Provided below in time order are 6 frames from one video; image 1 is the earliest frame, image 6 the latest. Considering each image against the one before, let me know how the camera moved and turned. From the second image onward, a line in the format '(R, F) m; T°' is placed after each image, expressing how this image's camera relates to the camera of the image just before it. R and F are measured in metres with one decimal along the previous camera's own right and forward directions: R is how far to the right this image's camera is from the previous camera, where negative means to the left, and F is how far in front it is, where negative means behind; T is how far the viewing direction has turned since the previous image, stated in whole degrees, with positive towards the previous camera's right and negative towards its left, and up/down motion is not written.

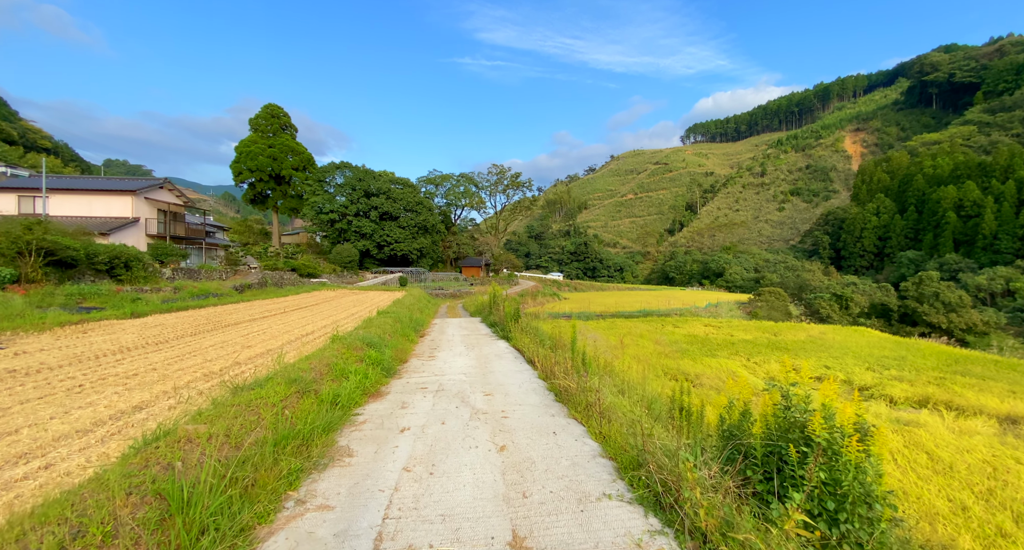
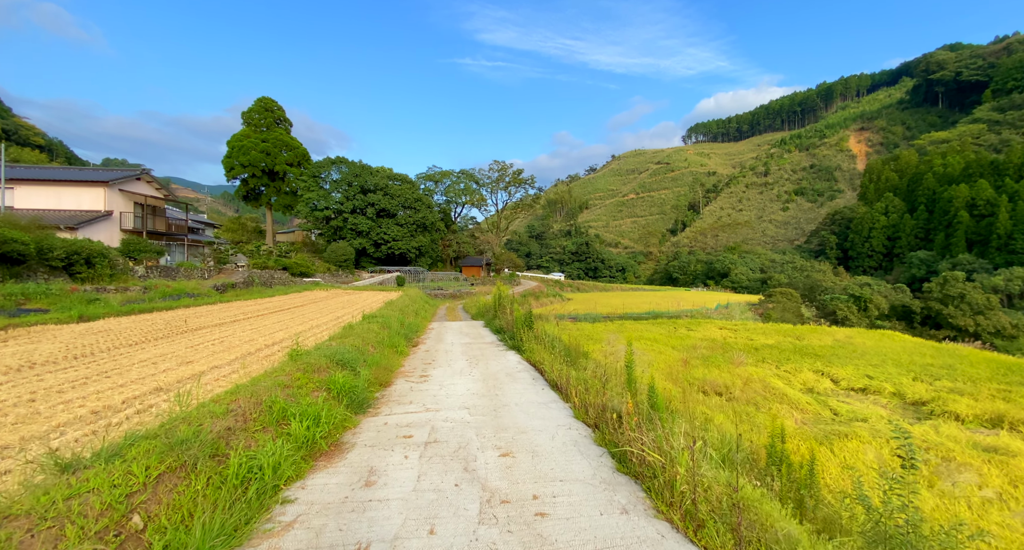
(-0.2, +1.3) m; 0°
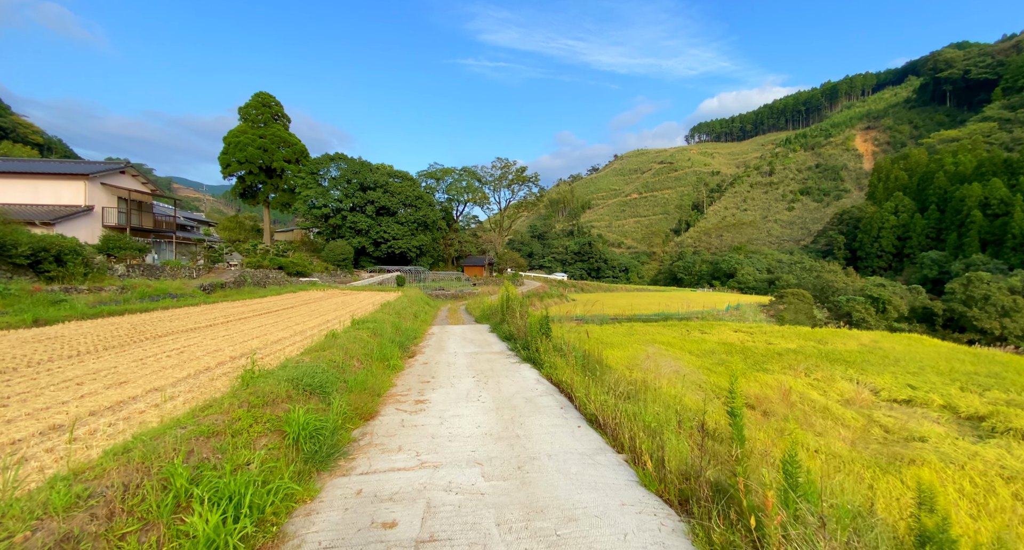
(-0.1, +1.0) m; 0°
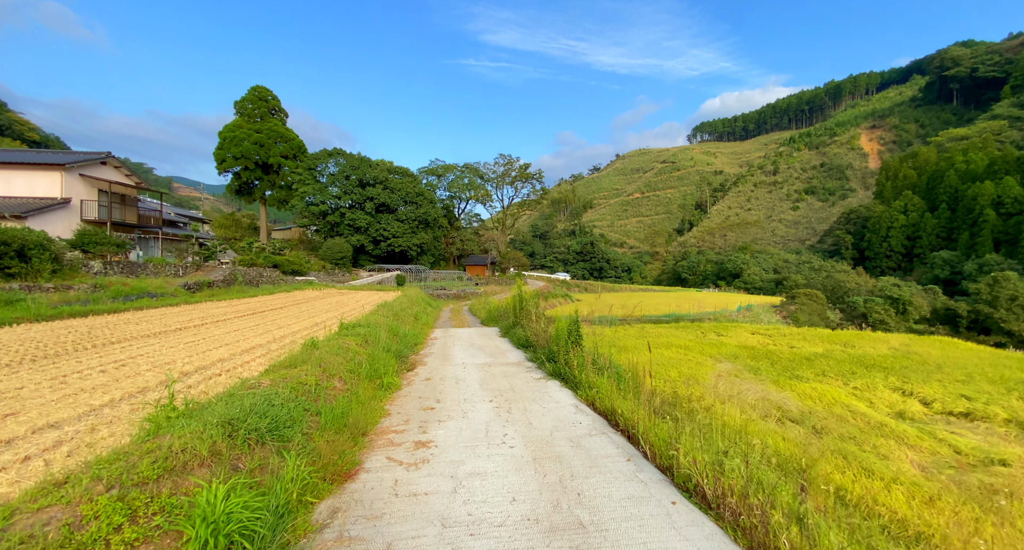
(-0.2, +1.0) m; 0°
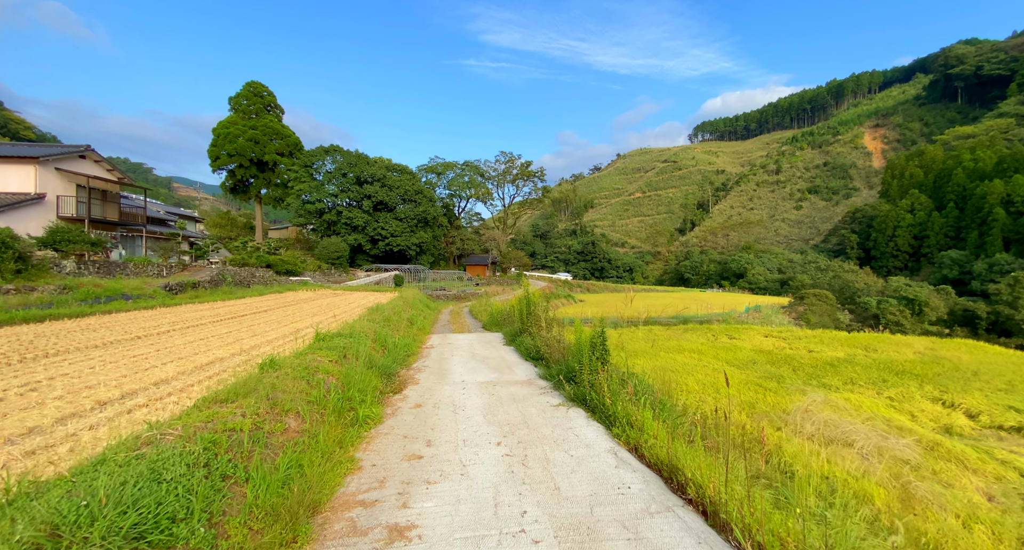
(-0.1, +0.8) m; 0°
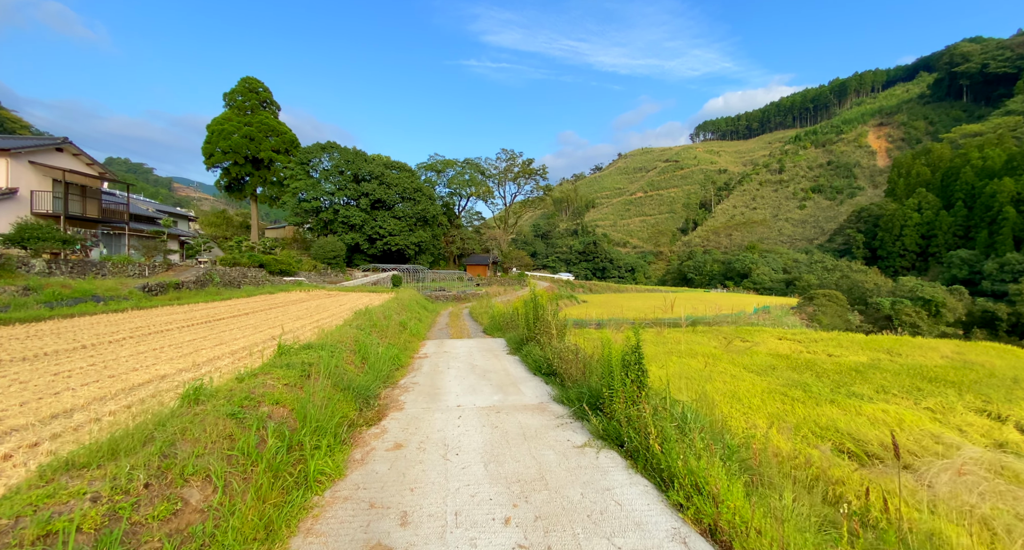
(-0.1, +0.8) m; 0°
